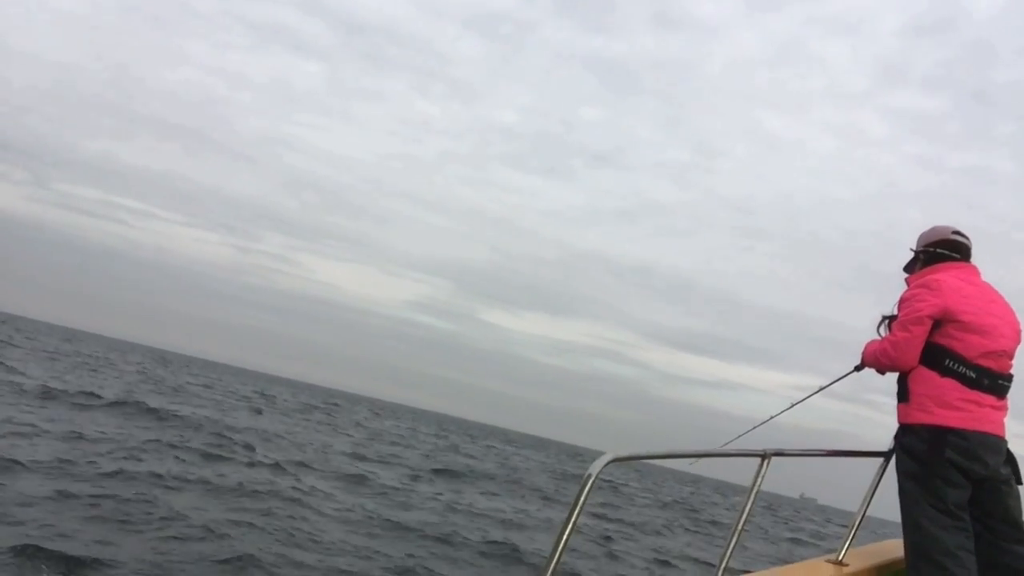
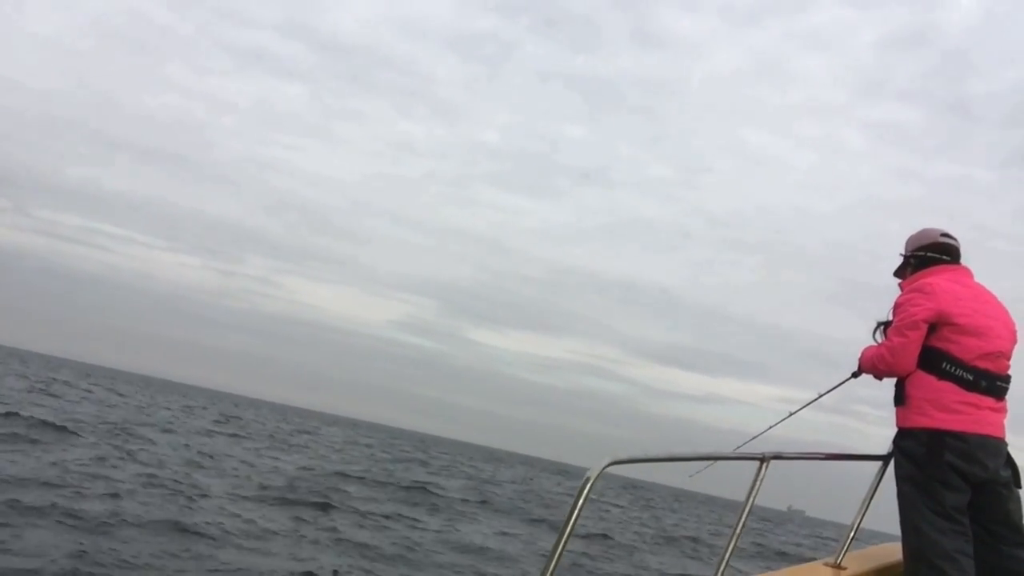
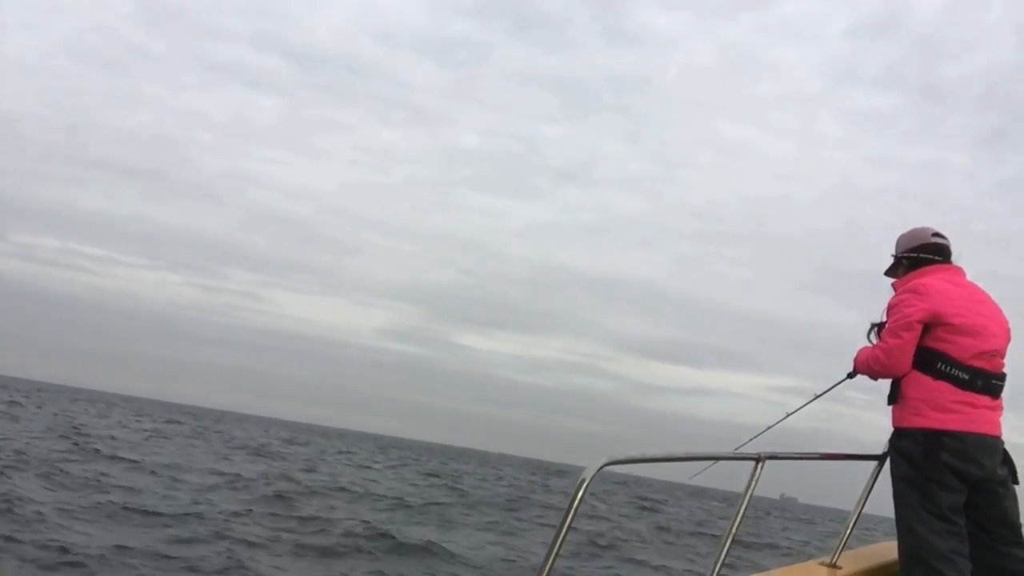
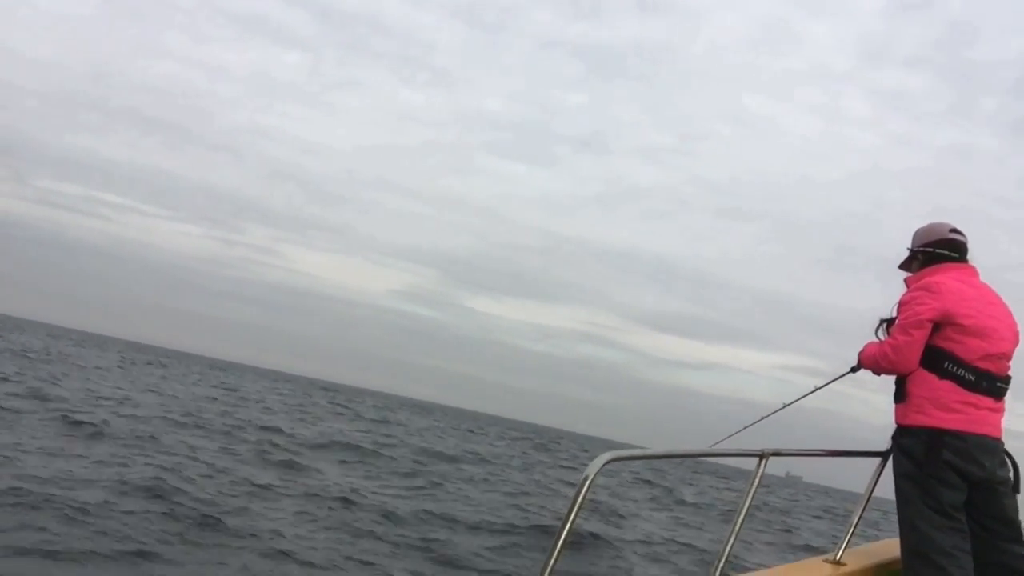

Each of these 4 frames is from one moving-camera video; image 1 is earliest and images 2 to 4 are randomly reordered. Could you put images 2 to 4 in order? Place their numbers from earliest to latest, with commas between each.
2, 3, 4
